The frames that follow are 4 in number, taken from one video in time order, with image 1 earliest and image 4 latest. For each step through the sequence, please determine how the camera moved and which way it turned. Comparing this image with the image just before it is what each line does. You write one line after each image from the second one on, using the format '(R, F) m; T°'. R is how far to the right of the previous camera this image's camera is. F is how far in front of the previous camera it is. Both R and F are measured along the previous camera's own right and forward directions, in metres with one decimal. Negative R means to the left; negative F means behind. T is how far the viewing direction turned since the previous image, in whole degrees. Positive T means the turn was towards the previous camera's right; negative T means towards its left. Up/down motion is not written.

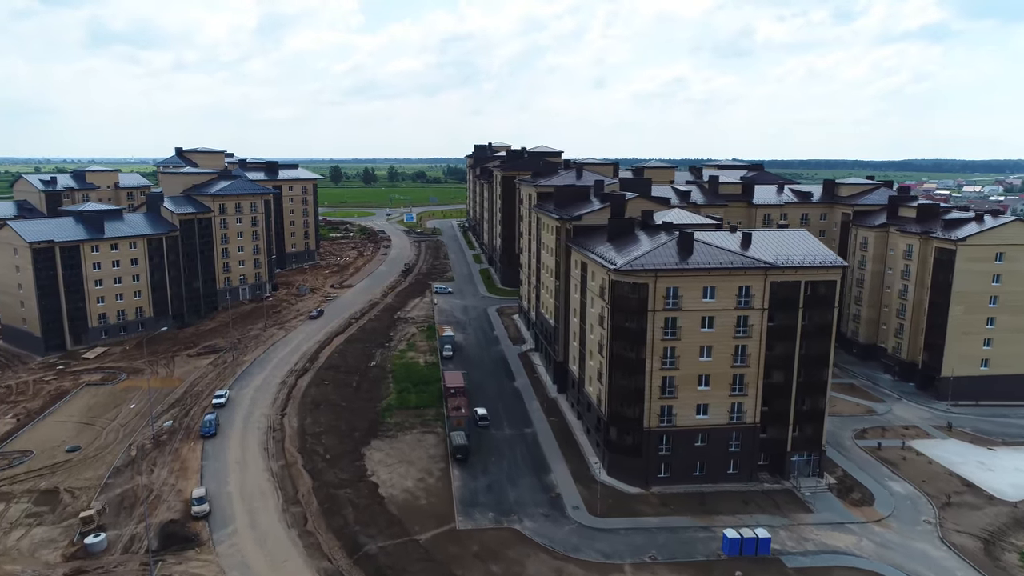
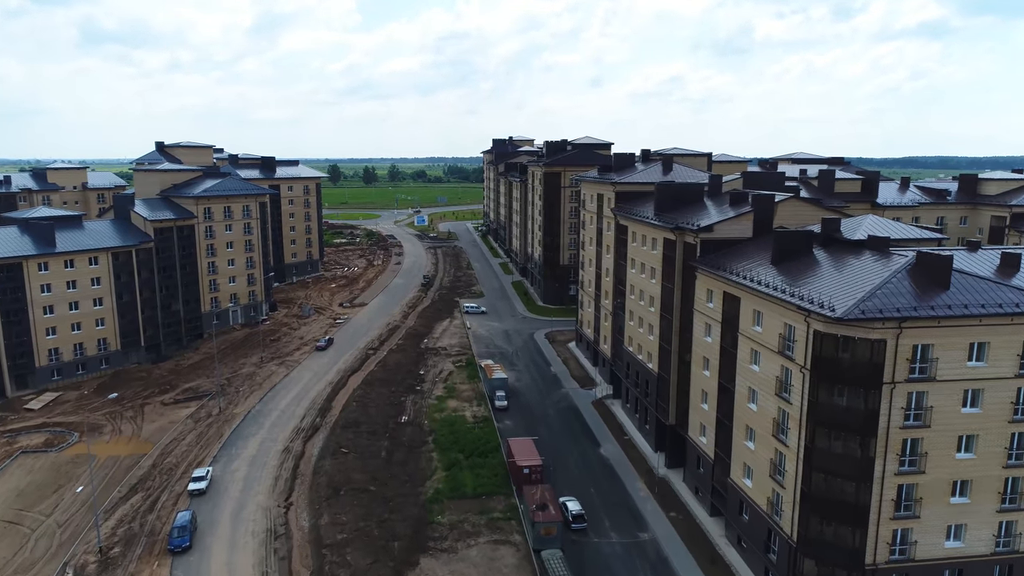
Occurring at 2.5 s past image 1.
(-6.6, +18.0) m; 0°
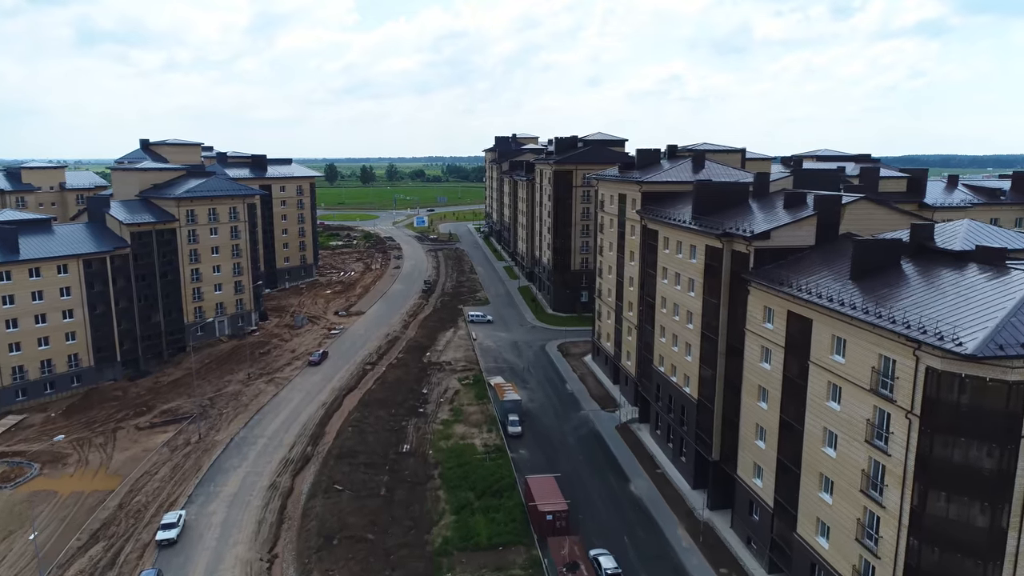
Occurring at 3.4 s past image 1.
(-1.3, +6.3) m; 0°
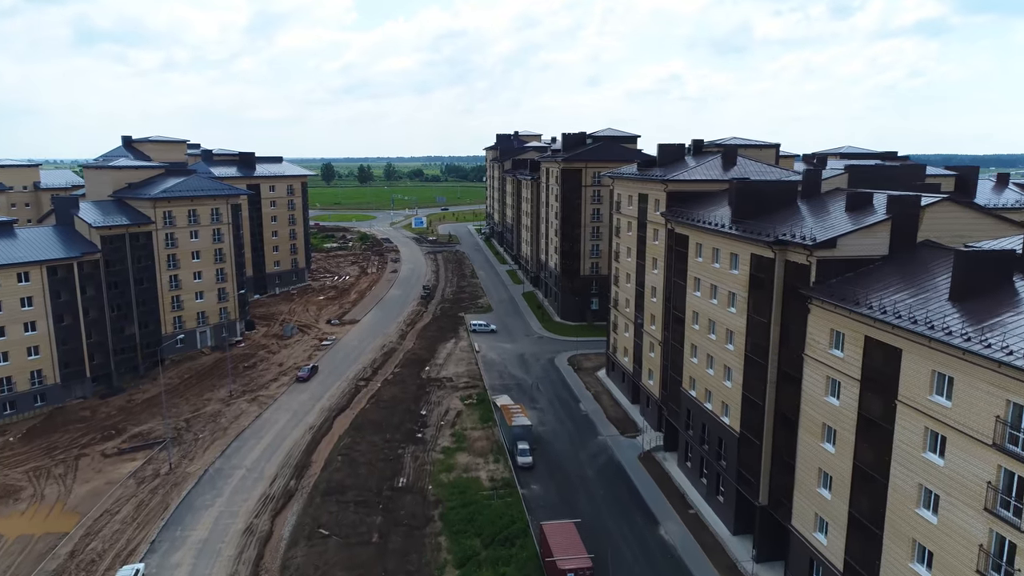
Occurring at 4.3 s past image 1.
(-0.7, +5.9) m; 0°
